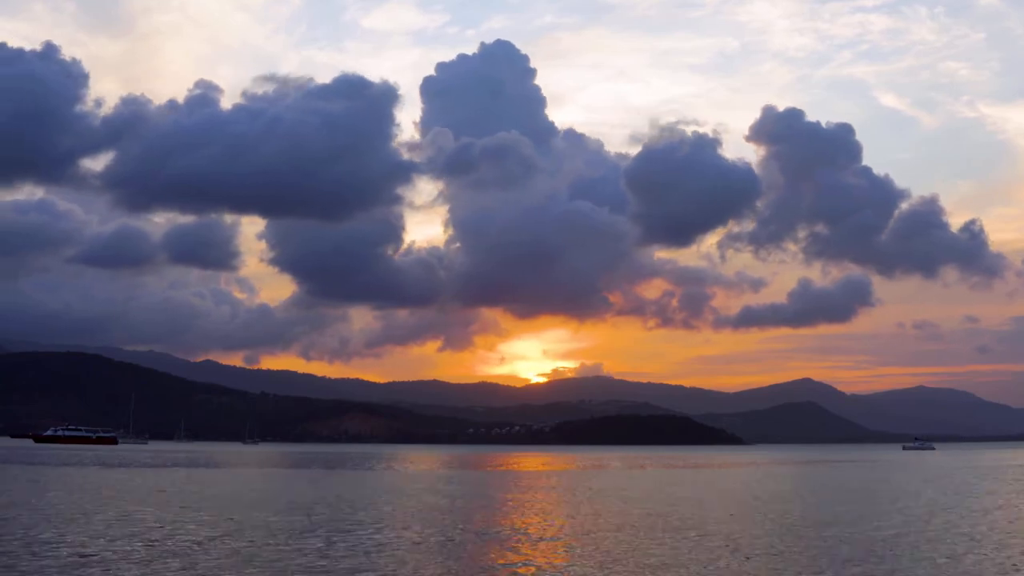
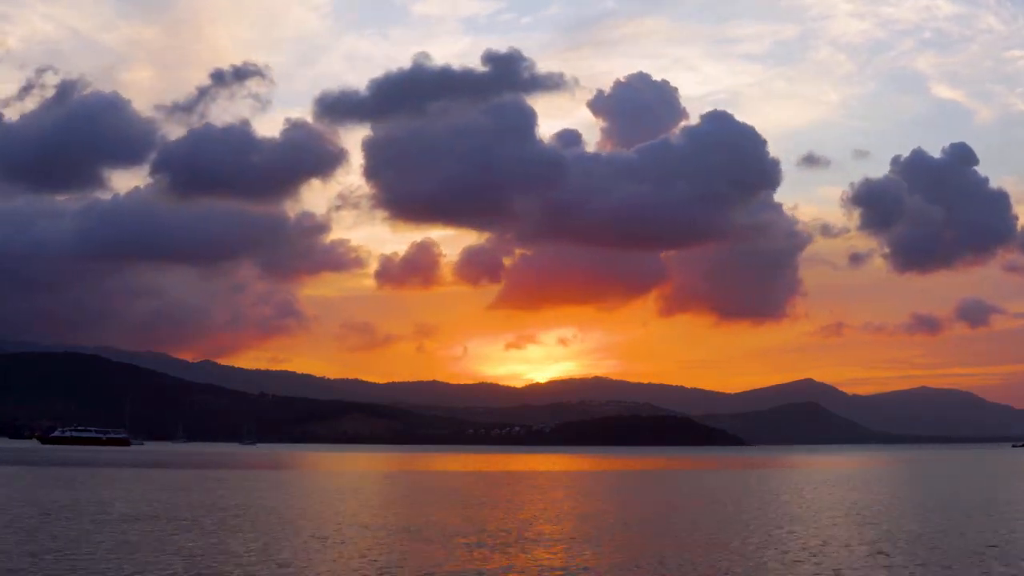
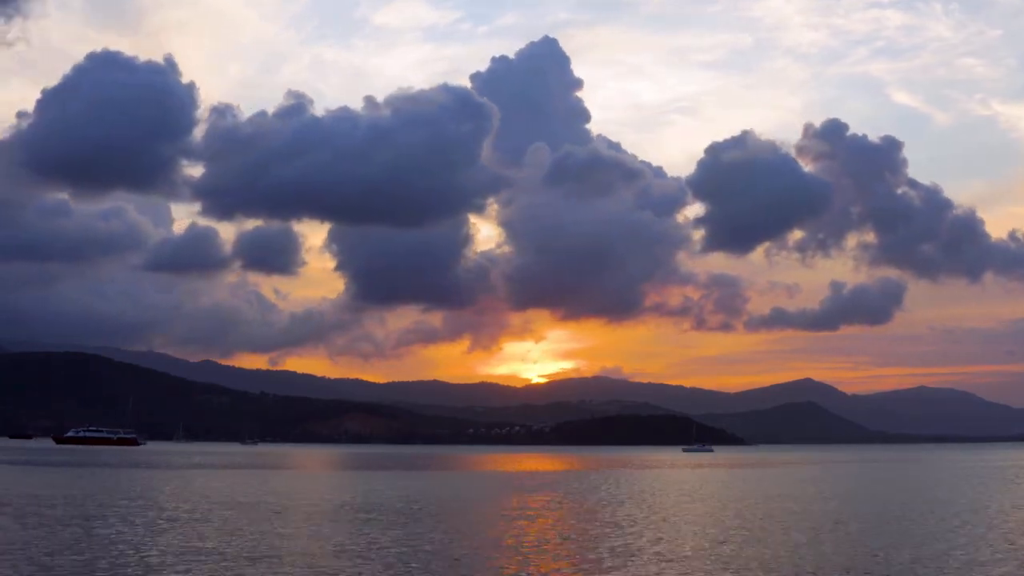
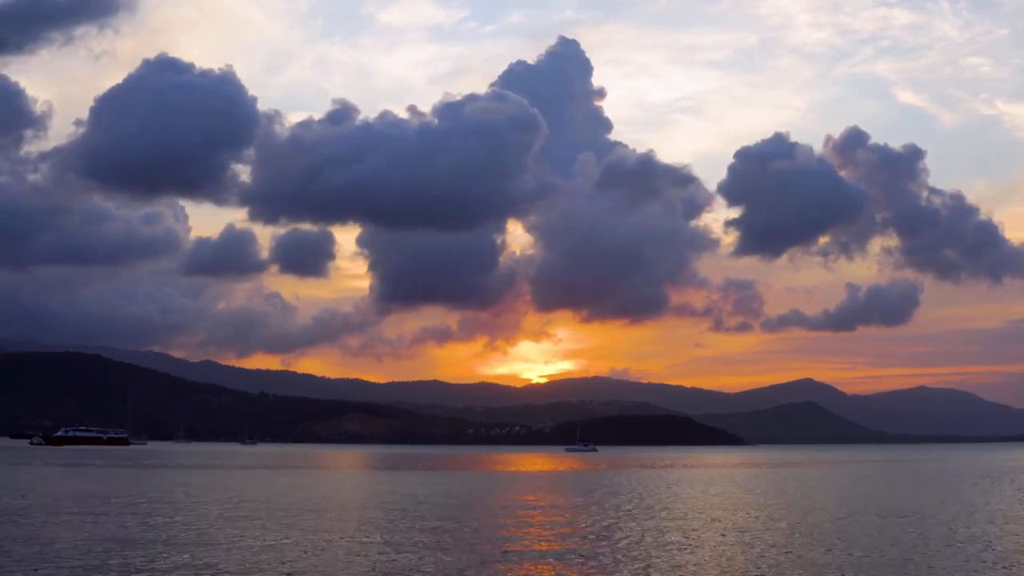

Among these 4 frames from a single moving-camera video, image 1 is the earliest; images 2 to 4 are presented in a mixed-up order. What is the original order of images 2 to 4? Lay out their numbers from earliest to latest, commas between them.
3, 4, 2
